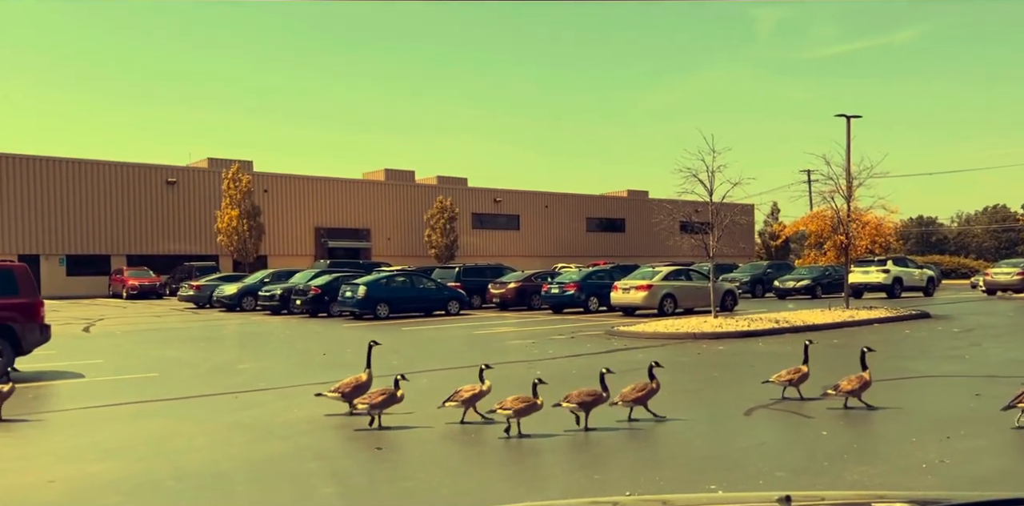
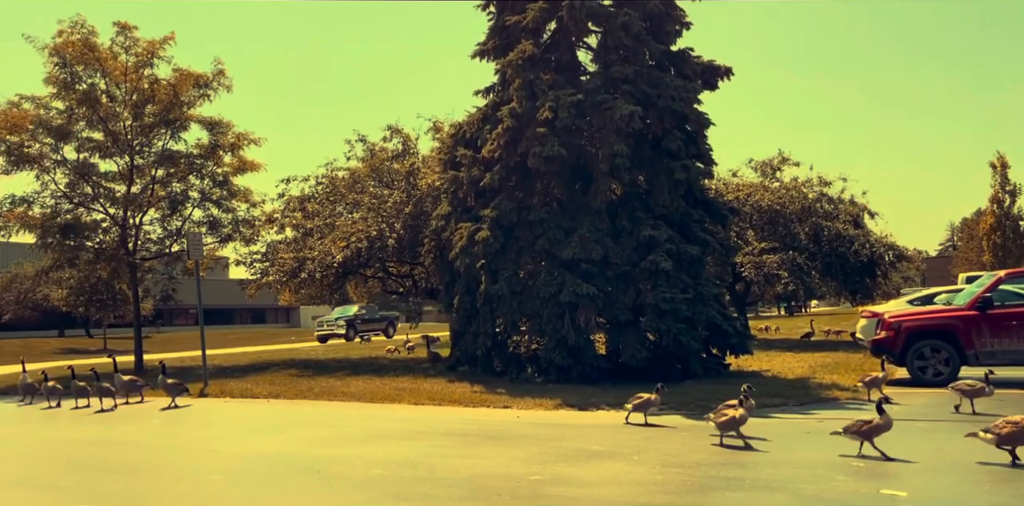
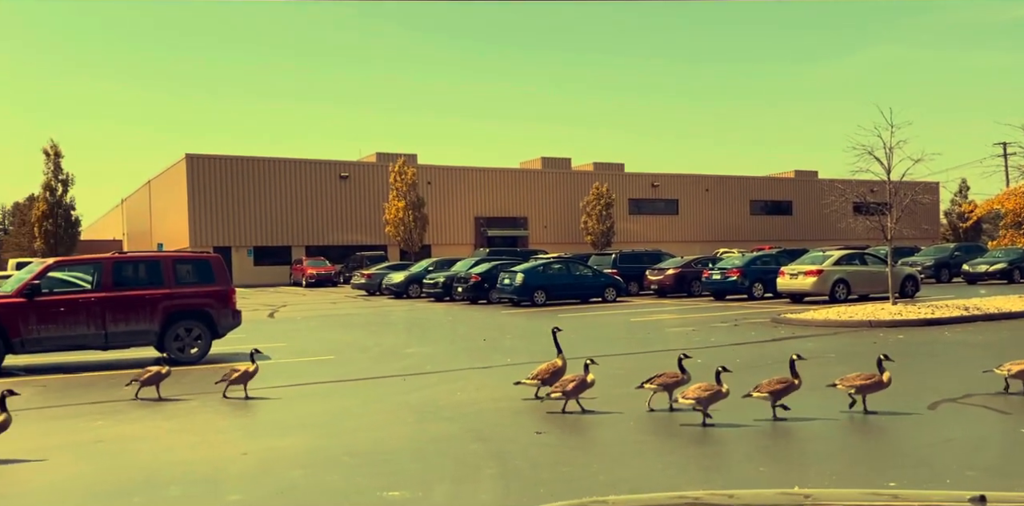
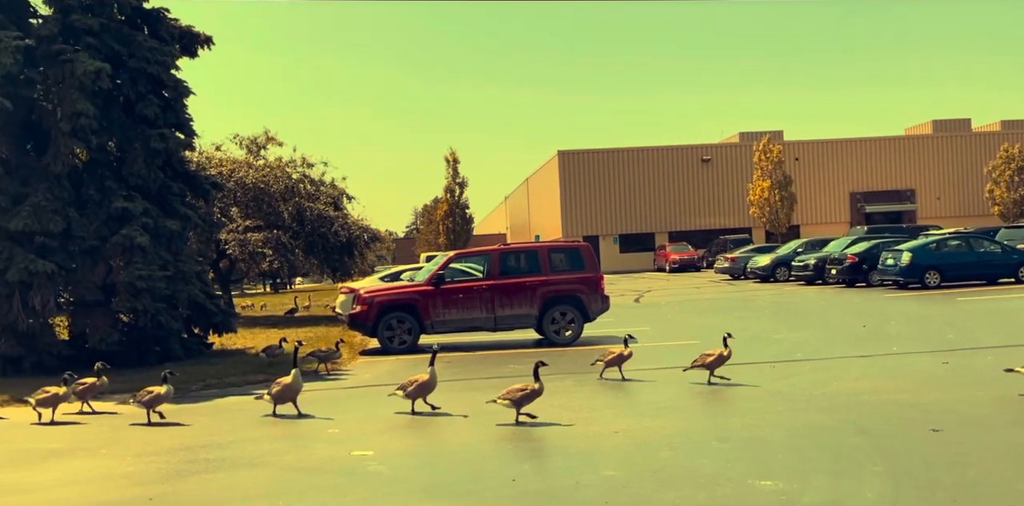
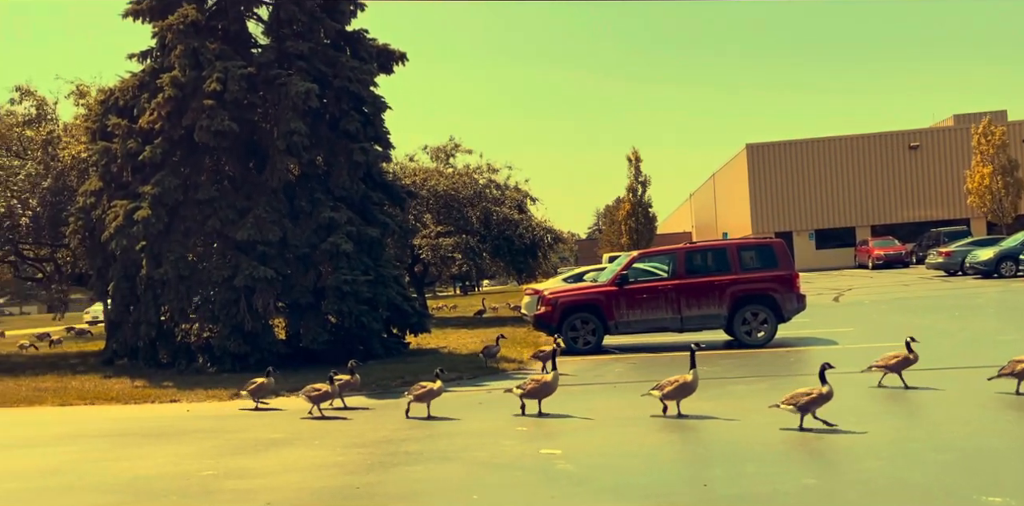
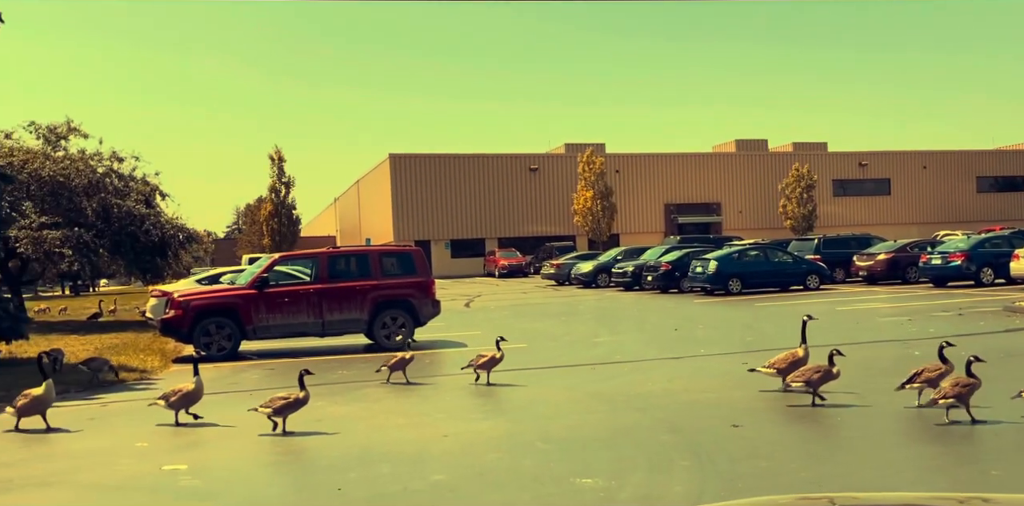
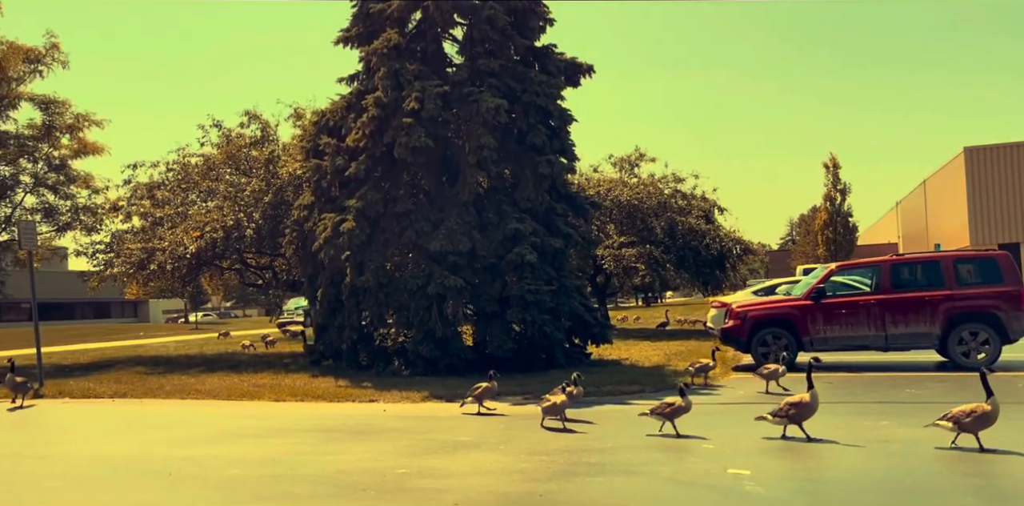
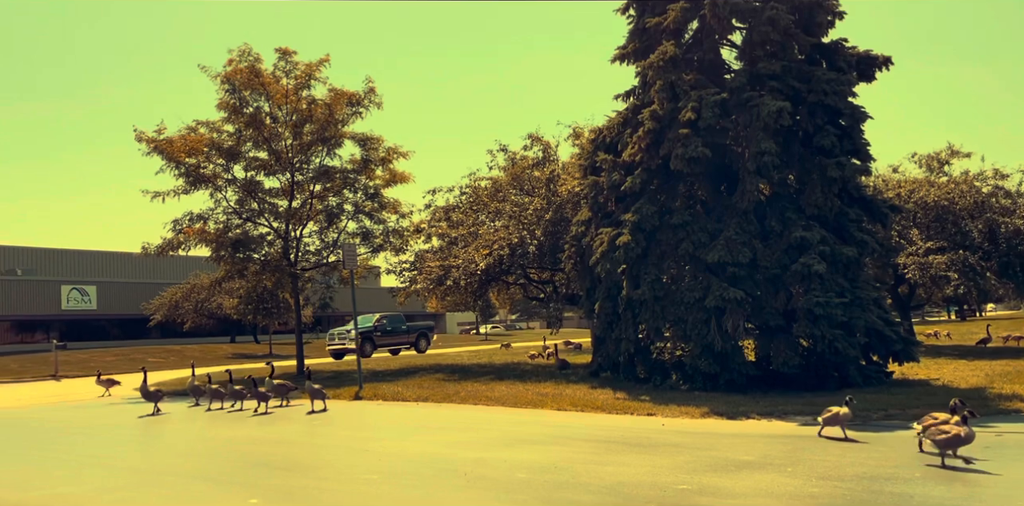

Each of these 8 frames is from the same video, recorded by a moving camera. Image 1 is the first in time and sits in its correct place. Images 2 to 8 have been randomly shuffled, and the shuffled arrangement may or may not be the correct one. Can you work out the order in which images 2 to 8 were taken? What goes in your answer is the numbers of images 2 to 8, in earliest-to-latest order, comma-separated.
3, 6, 4, 5, 7, 2, 8
